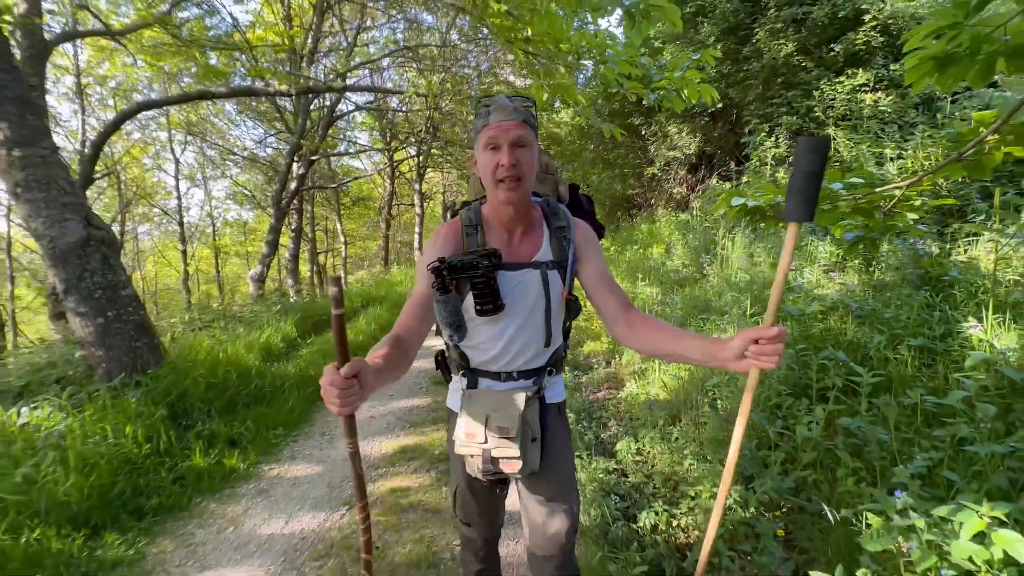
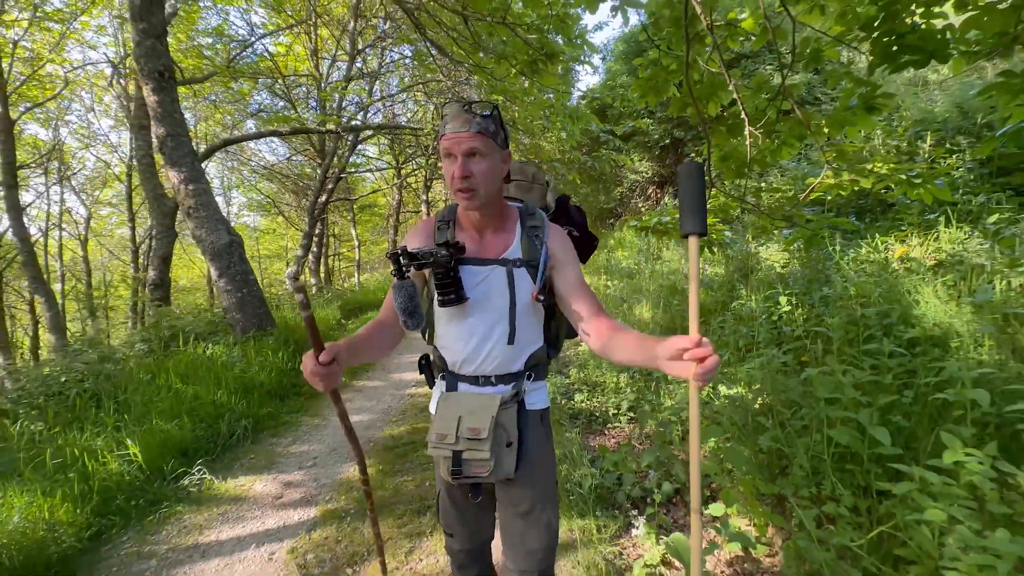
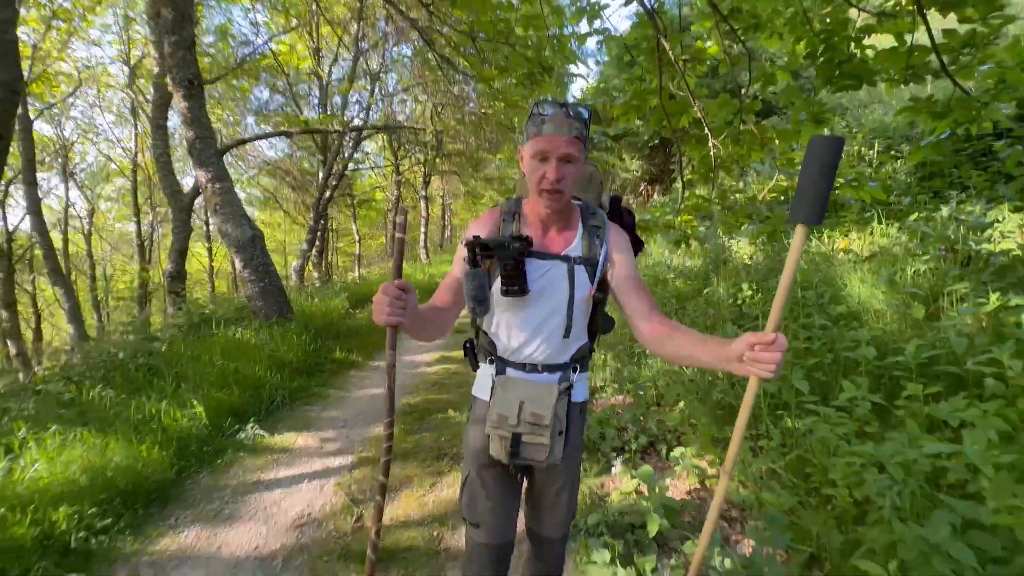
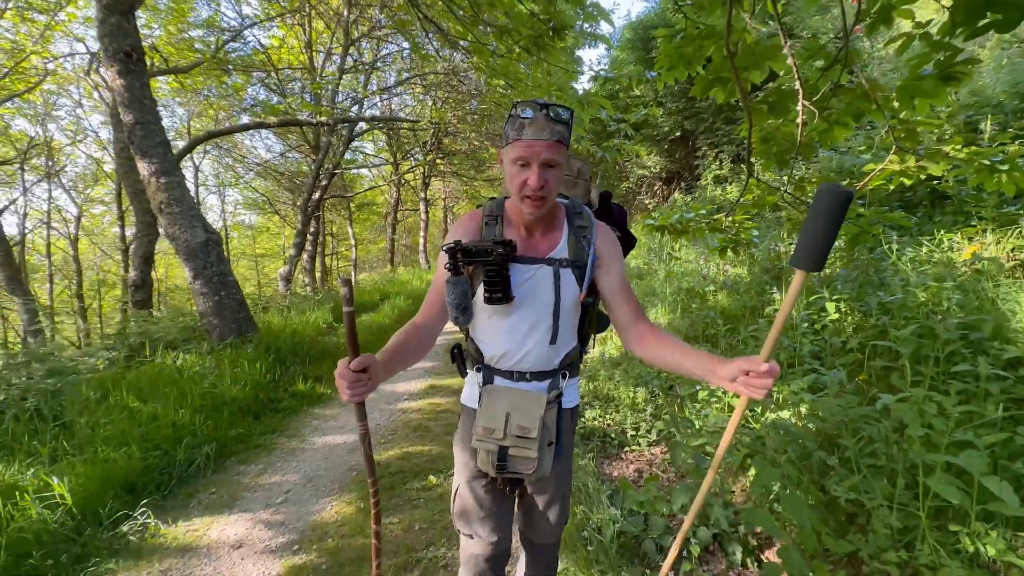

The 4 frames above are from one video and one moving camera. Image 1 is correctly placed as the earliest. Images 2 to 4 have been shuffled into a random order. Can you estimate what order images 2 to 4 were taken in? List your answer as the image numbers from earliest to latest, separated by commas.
4, 2, 3
